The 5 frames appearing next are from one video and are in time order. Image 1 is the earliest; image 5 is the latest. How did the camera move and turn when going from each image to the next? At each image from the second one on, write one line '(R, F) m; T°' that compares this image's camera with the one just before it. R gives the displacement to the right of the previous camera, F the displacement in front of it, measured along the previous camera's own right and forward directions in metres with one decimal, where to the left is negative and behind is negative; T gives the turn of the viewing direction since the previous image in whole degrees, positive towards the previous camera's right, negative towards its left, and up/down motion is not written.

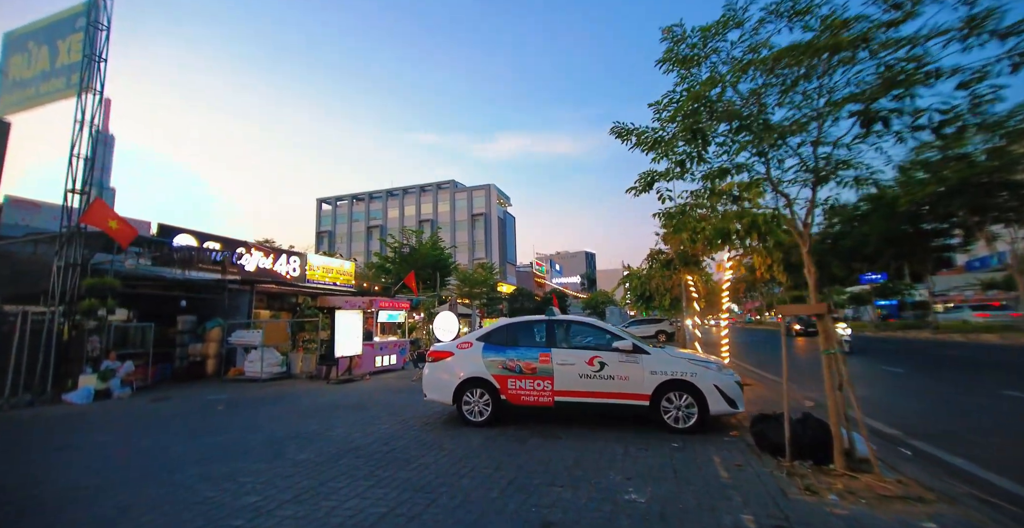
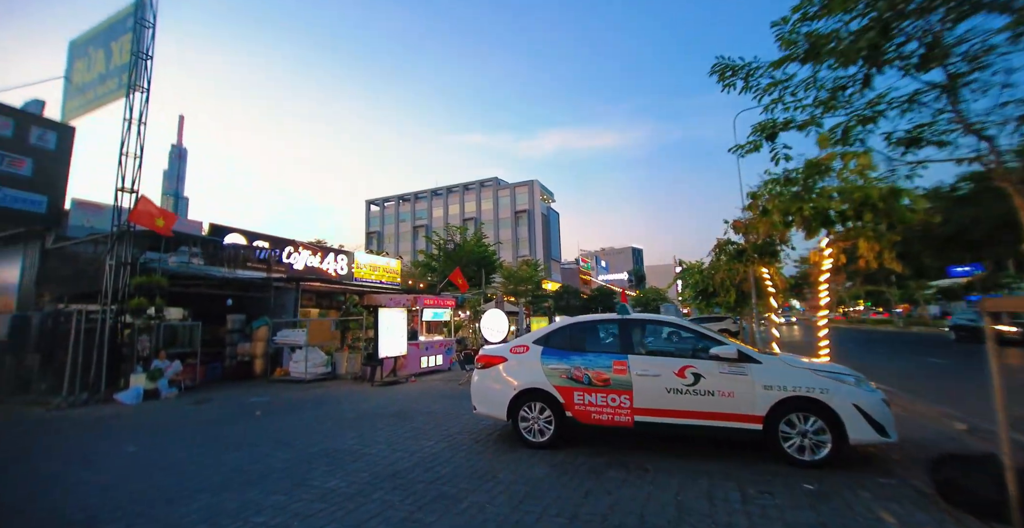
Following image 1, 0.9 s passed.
(-0.2, +1.0) m; -6°
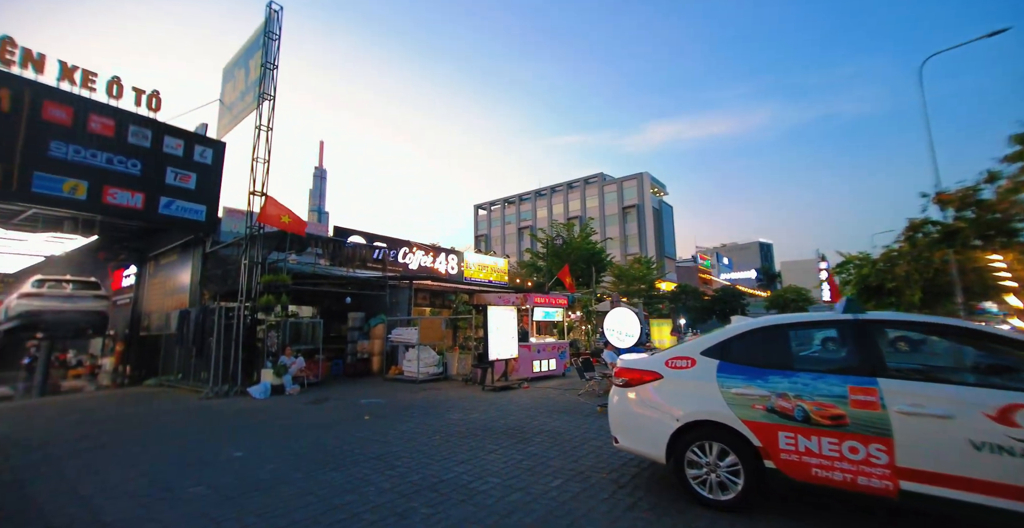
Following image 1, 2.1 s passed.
(-0.4, +1.3) m; -14°
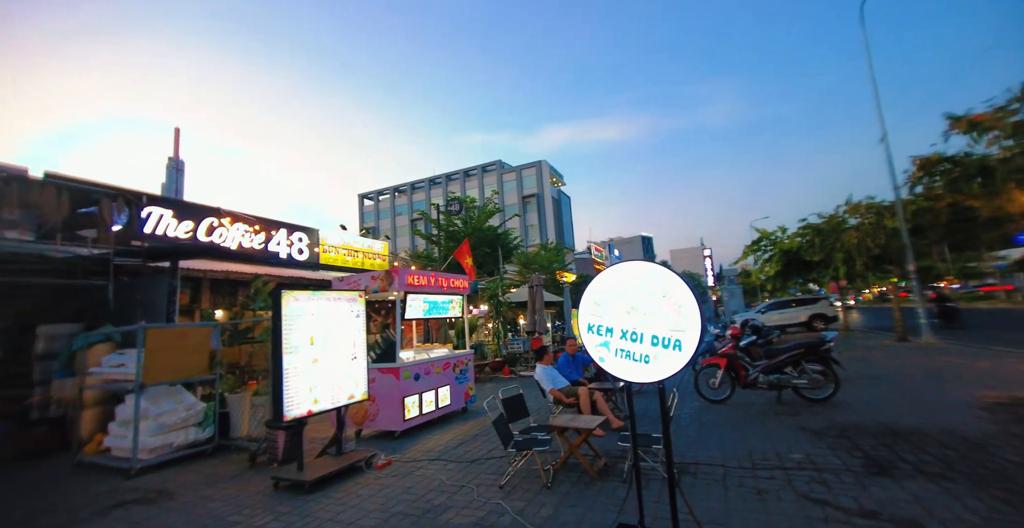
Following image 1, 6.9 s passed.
(+0.6, +5.2) m; +14°
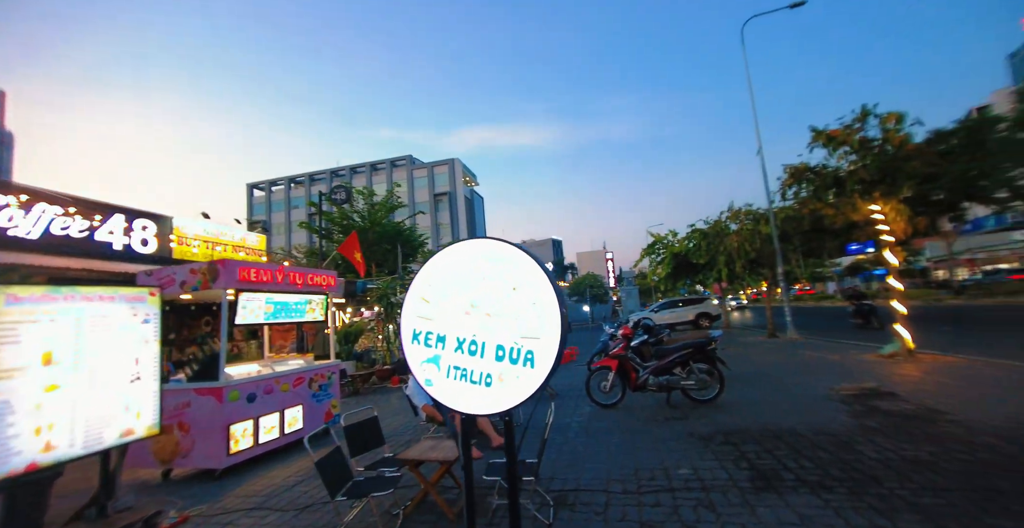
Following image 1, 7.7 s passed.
(+0.5, +0.8) m; +11°
